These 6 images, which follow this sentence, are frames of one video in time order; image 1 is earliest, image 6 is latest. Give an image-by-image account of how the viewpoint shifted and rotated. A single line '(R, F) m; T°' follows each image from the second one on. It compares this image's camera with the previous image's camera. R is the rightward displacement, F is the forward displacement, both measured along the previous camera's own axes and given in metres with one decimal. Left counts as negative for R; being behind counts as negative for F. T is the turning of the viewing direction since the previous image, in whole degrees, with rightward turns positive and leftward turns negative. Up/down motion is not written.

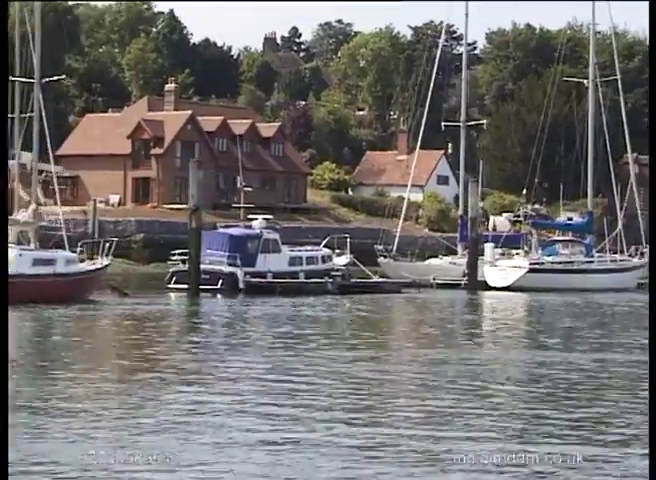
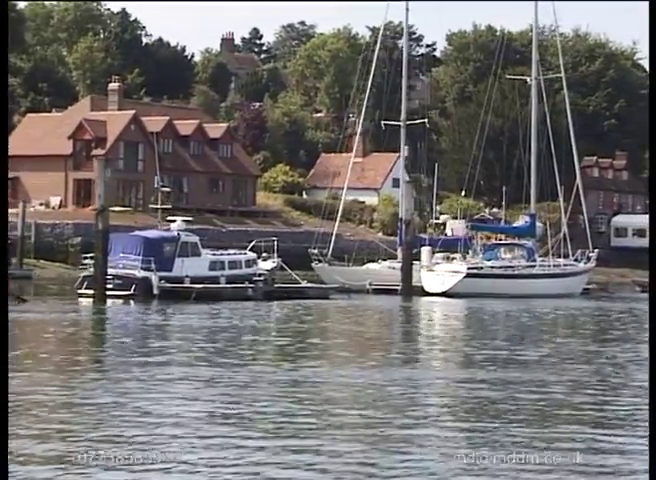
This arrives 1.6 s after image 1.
(+0.3, +0.6) m; +1°
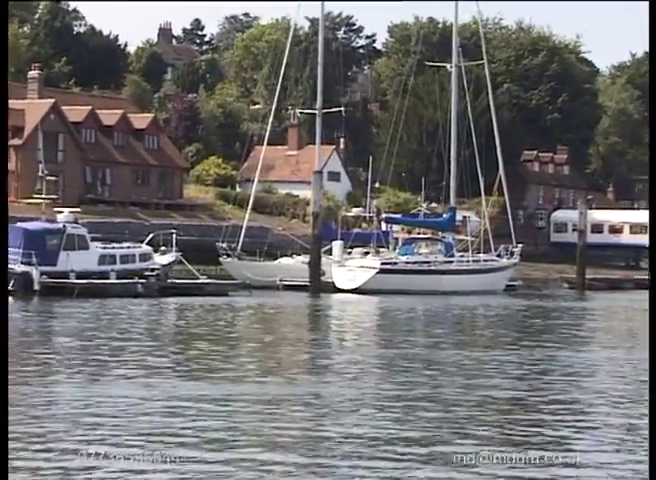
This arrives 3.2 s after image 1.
(+0.4, +0.7) m; +1°
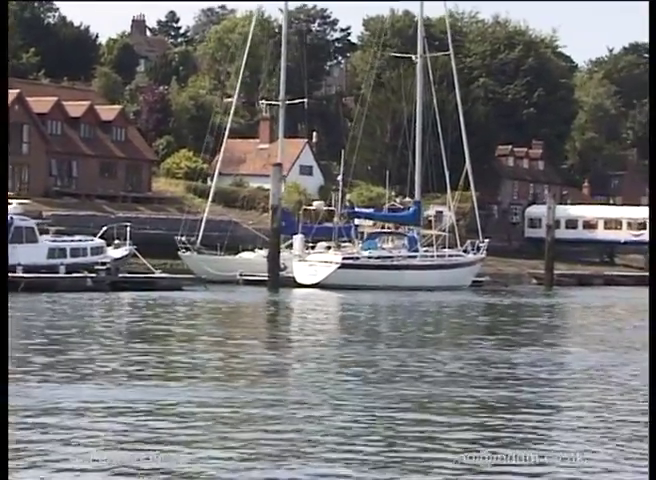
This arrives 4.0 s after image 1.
(+0.1, +0.3) m; +1°
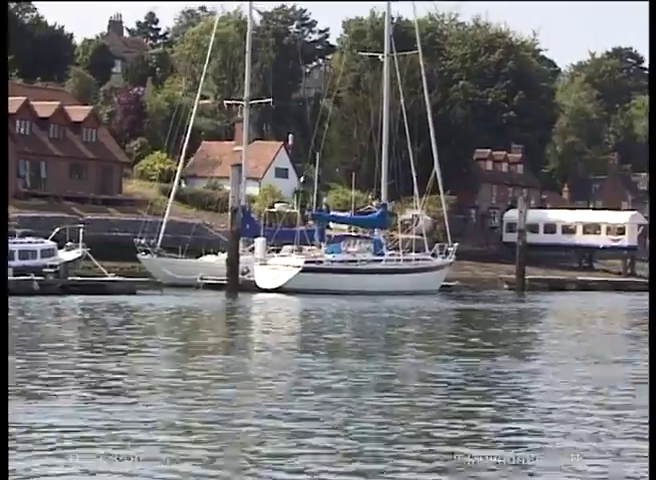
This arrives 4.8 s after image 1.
(+0.2, +0.4) m; 0°
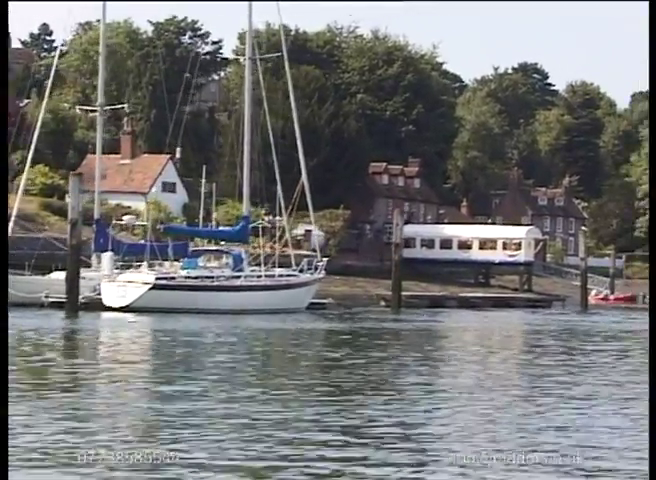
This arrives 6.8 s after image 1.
(+0.4, +1.0) m; +3°
